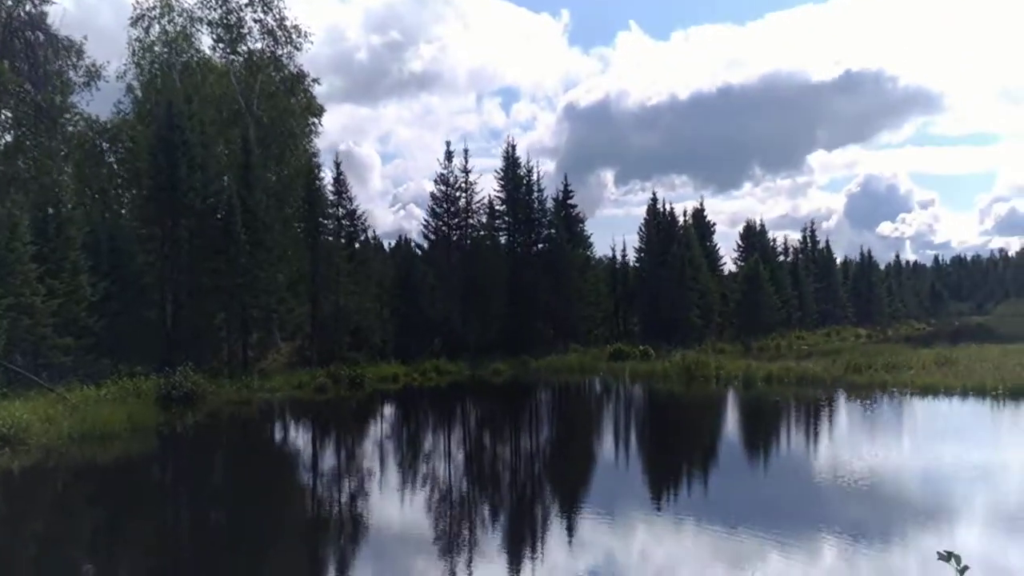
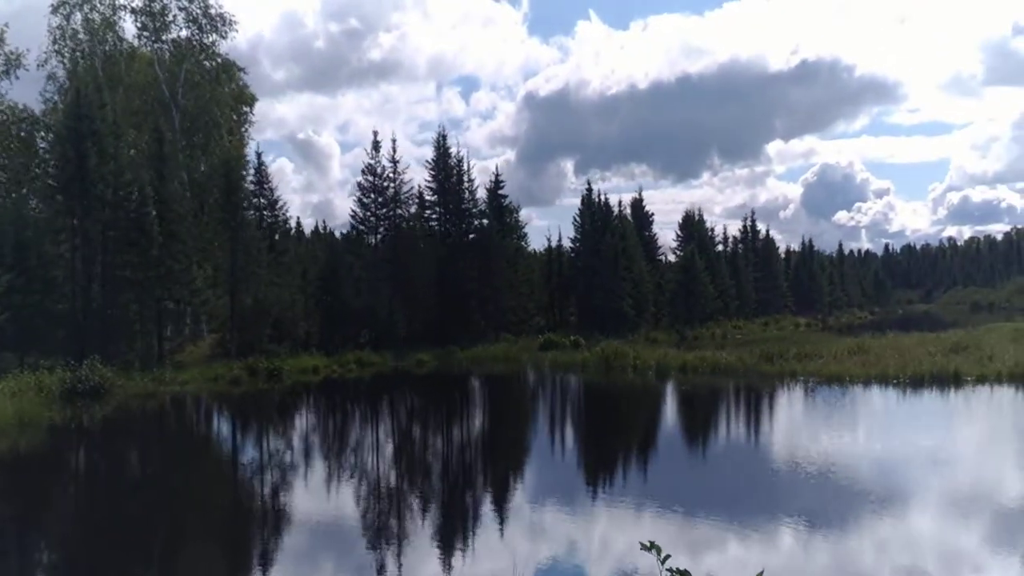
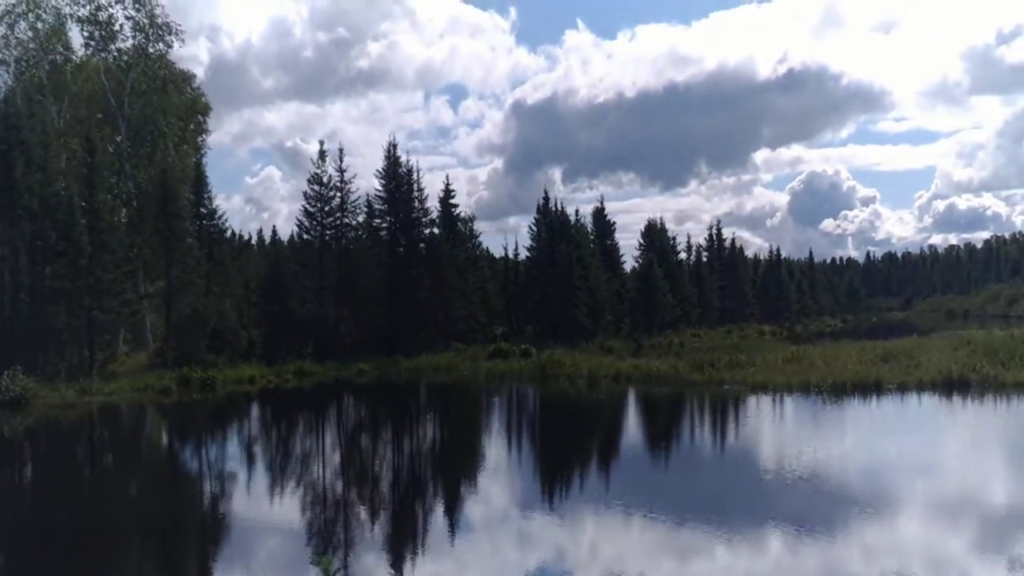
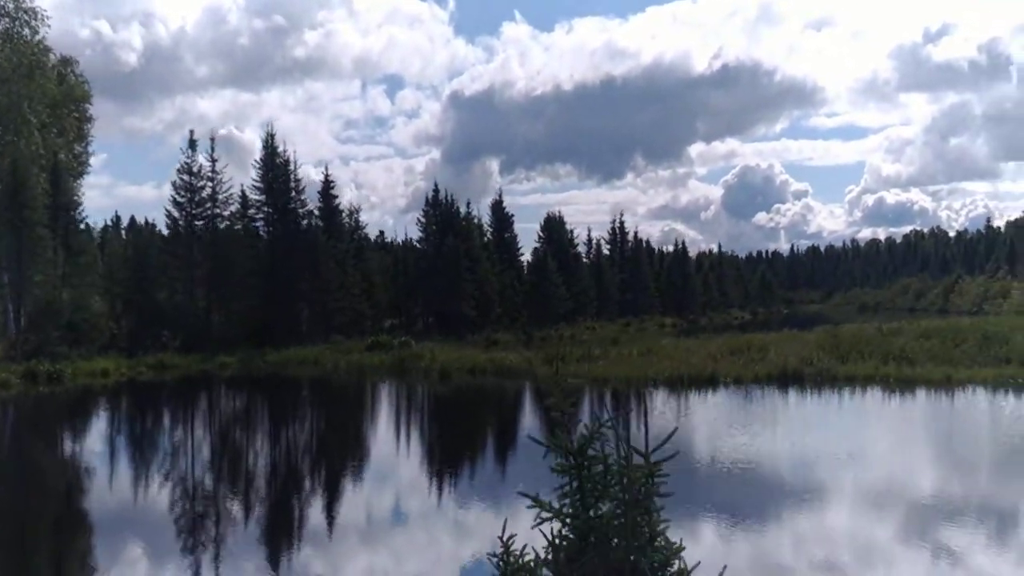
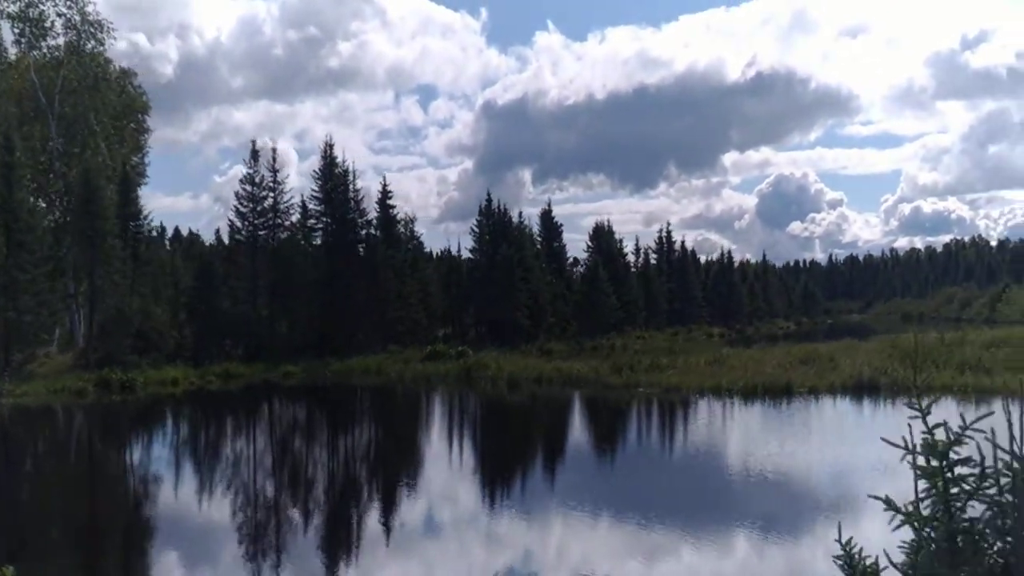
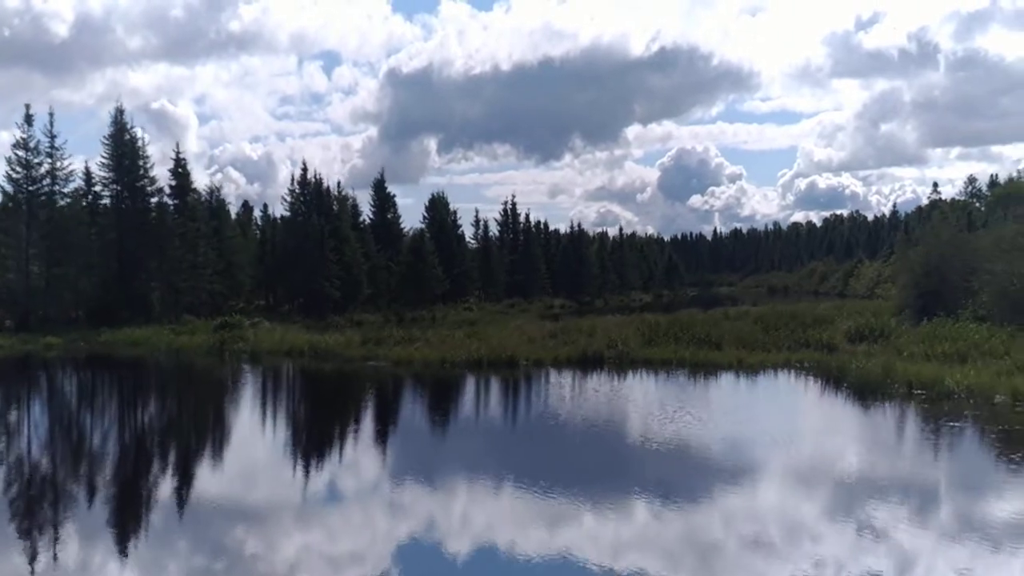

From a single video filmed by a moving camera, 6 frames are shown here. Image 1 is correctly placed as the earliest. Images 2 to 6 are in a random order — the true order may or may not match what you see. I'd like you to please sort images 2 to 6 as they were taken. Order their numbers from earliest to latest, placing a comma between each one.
2, 3, 5, 4, 6
